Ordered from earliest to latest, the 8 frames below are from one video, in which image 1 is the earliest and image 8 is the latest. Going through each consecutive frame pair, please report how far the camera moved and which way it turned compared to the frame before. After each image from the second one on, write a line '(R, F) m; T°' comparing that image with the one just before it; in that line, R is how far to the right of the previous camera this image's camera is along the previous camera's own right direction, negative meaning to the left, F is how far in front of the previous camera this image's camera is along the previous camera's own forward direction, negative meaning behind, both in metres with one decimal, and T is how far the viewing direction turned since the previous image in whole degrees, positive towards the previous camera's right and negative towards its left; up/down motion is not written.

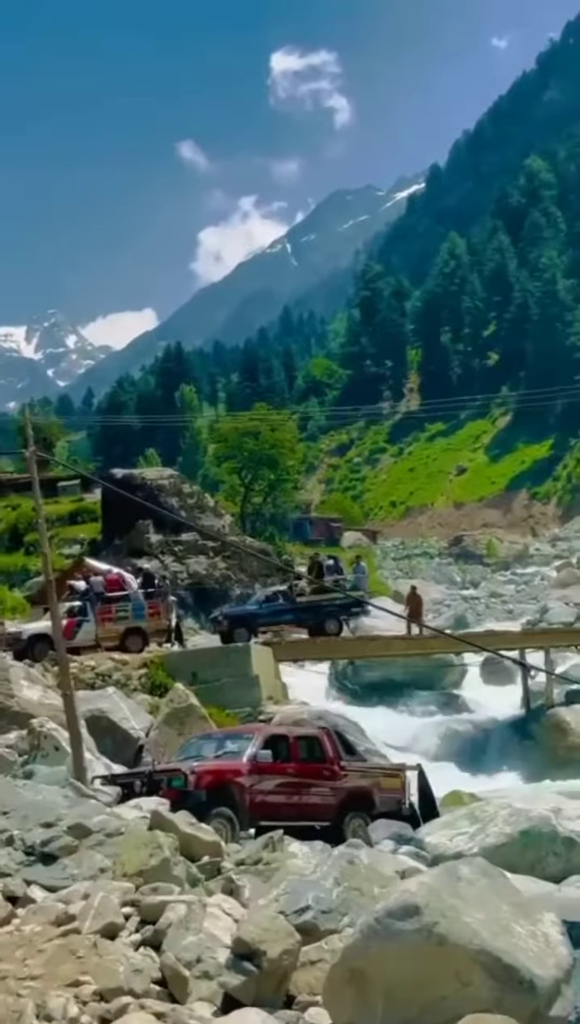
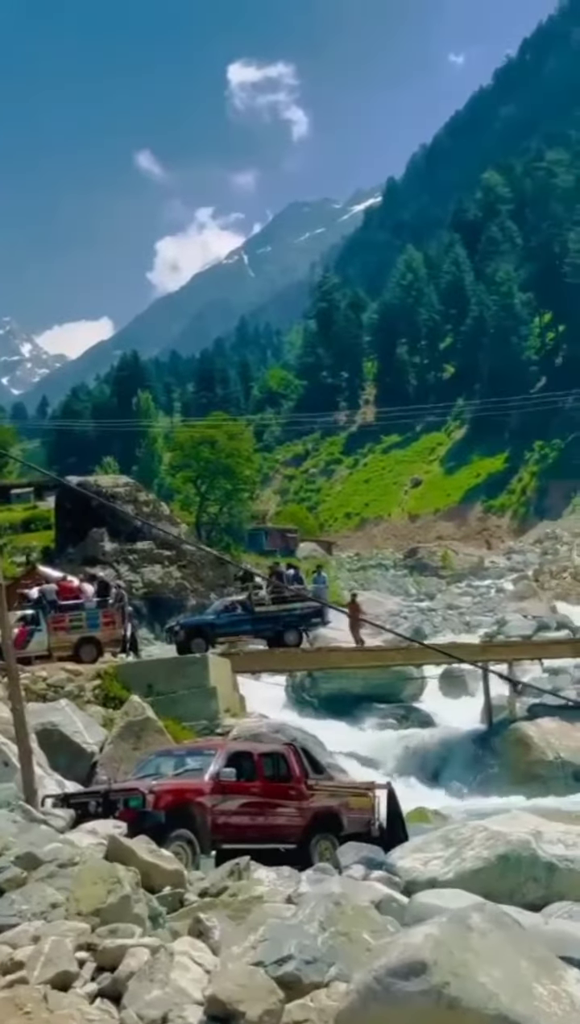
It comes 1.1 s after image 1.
(-0.1, +0.8) m; +2°
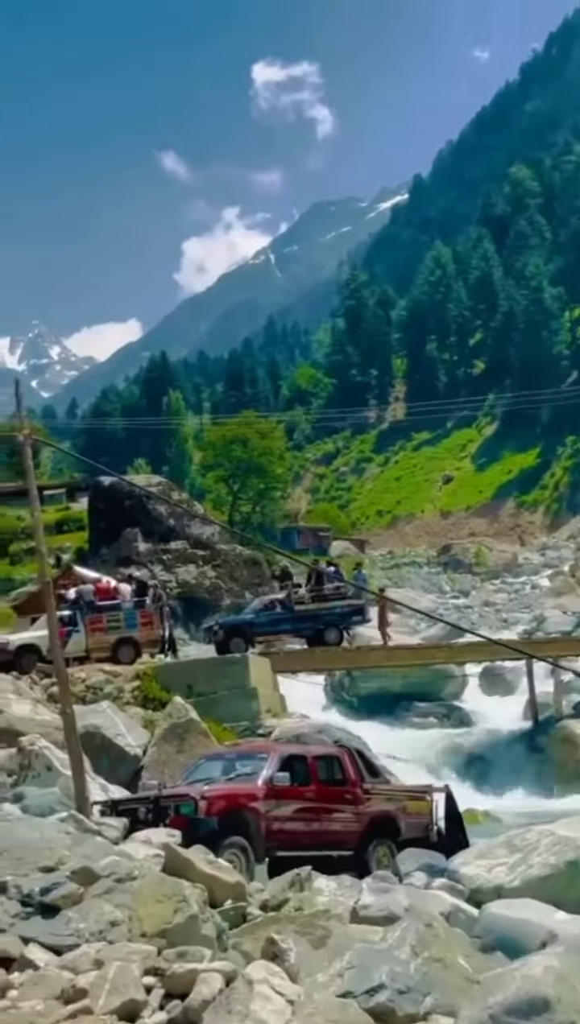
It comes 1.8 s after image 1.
(-0.2, +0.5) m; -1°
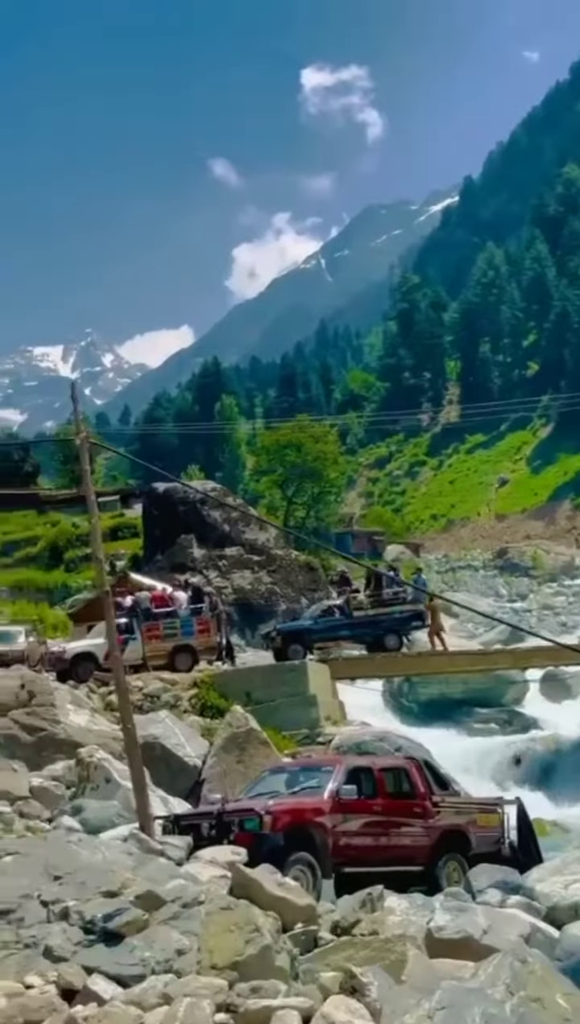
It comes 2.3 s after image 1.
(-0.1, +0.4) m; -2°
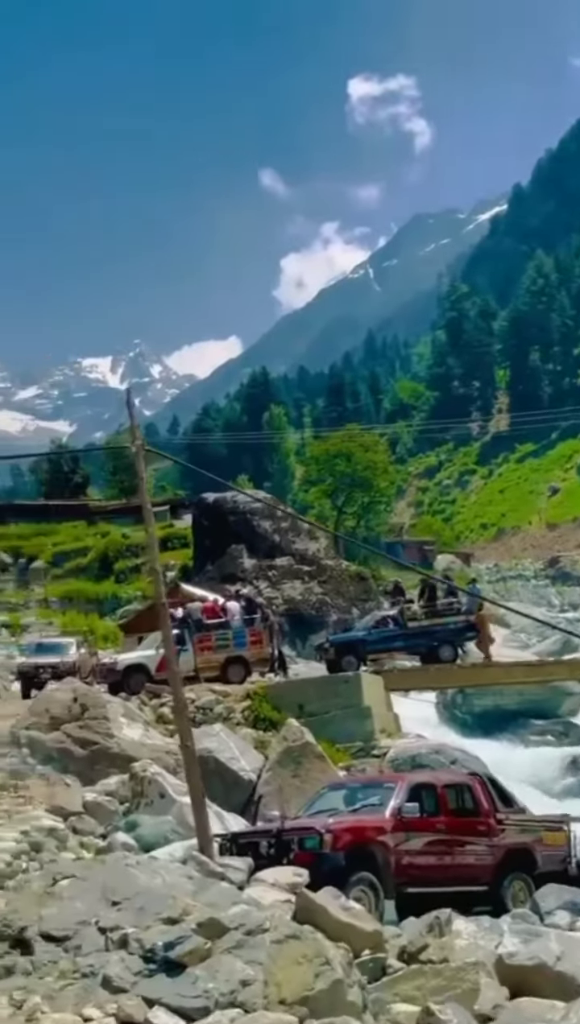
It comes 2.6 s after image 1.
(-0.1, +0.3) m; -2°
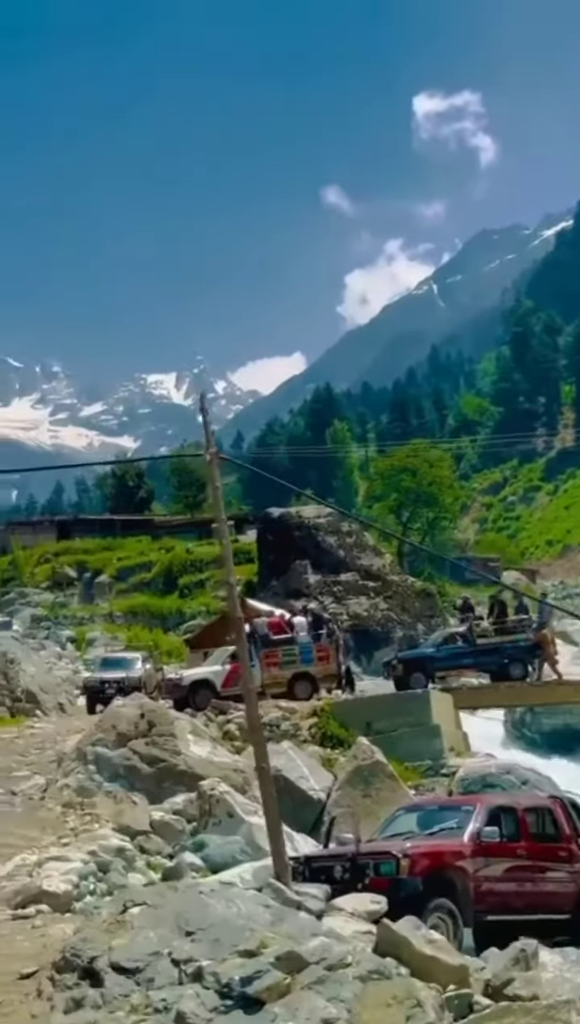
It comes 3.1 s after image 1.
(-0.1, +0.4) m; -2°
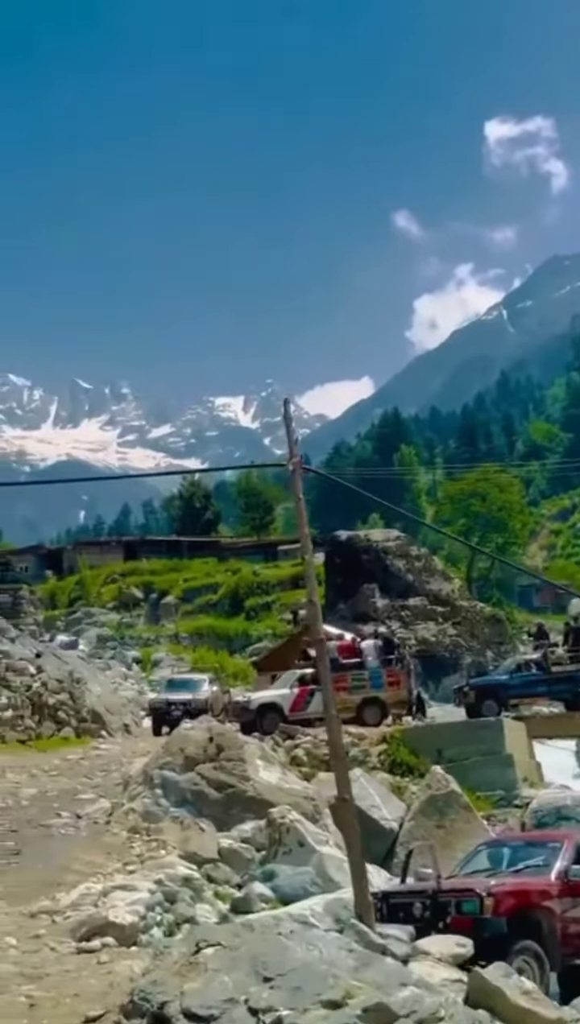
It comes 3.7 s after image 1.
(-0.1, +0.5) m; -2°
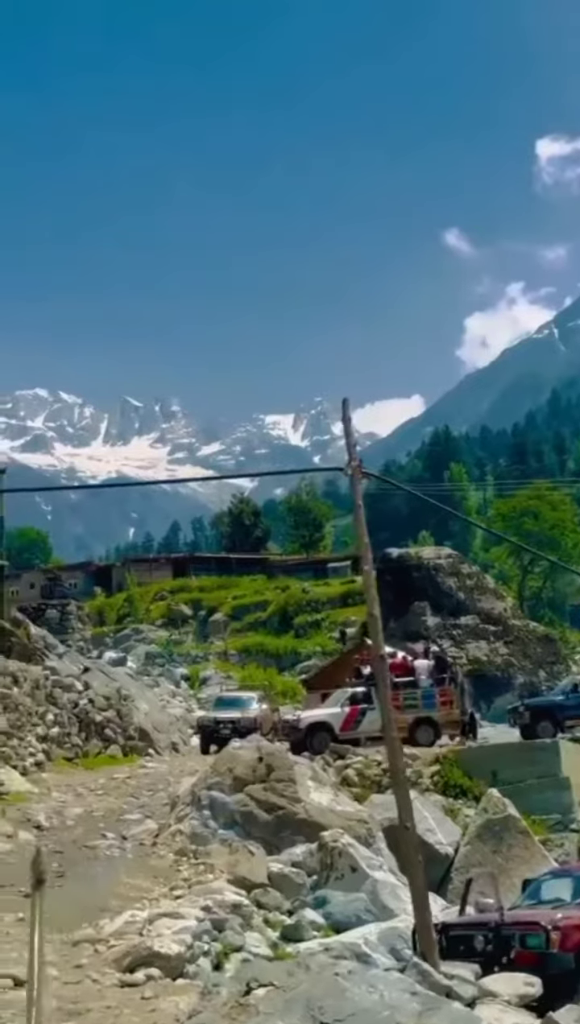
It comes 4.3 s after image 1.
(0.0, +0.5) m; -2°
